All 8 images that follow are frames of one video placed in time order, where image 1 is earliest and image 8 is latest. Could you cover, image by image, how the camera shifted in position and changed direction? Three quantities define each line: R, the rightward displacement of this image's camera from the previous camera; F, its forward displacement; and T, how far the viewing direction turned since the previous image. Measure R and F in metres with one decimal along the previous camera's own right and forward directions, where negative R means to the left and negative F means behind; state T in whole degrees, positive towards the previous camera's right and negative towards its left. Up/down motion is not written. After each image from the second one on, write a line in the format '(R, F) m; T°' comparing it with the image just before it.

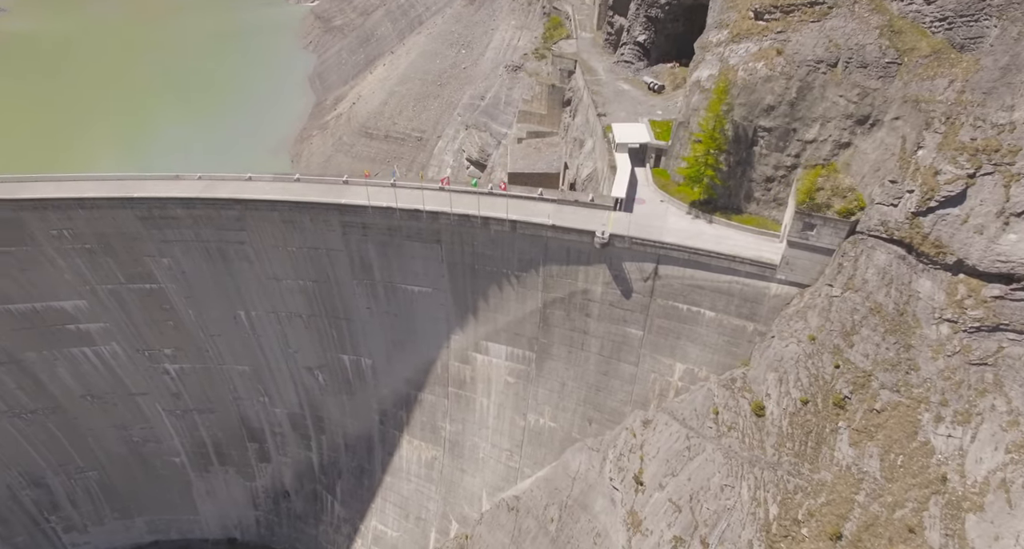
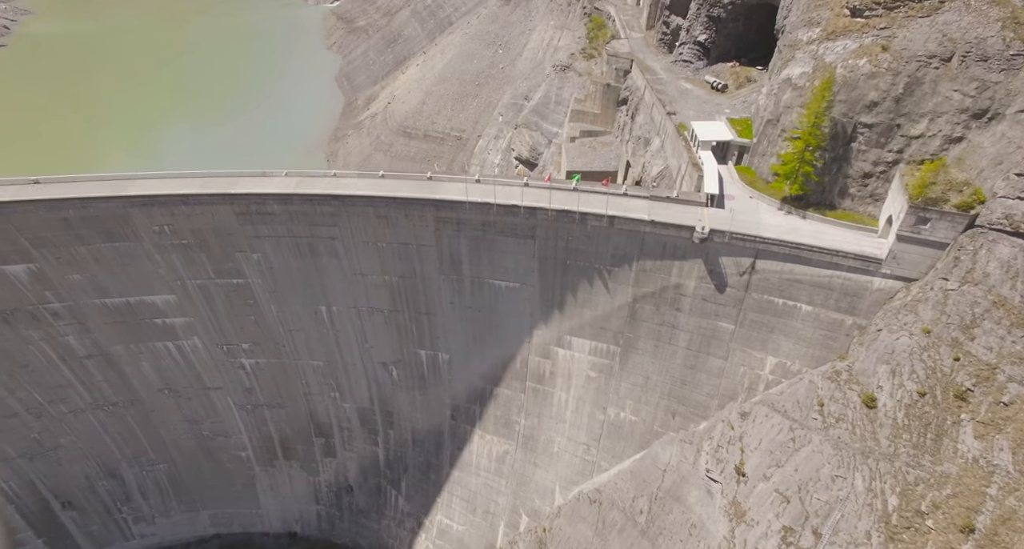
(-2.6, -0.3) m; 0°
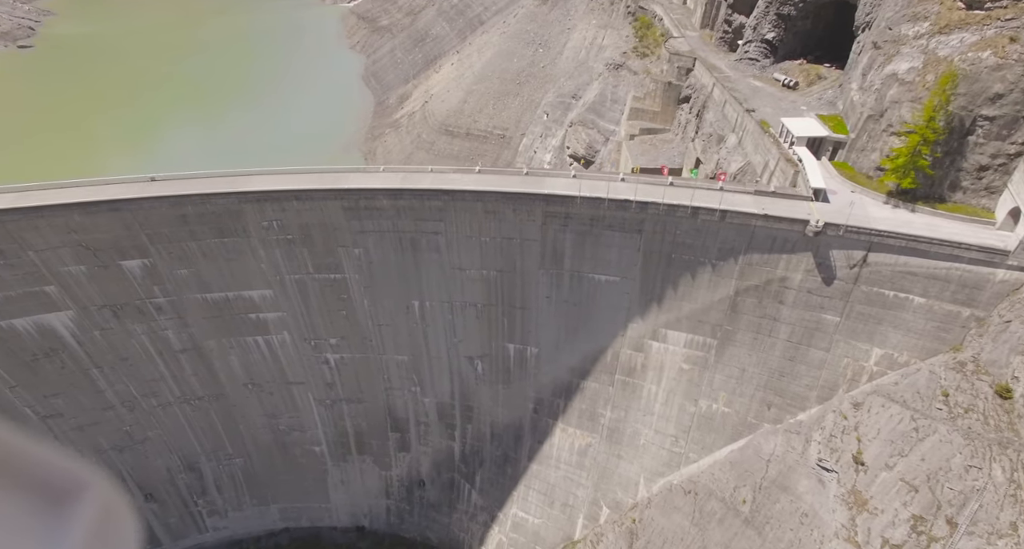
(-3.2, -0.2) m; 0°
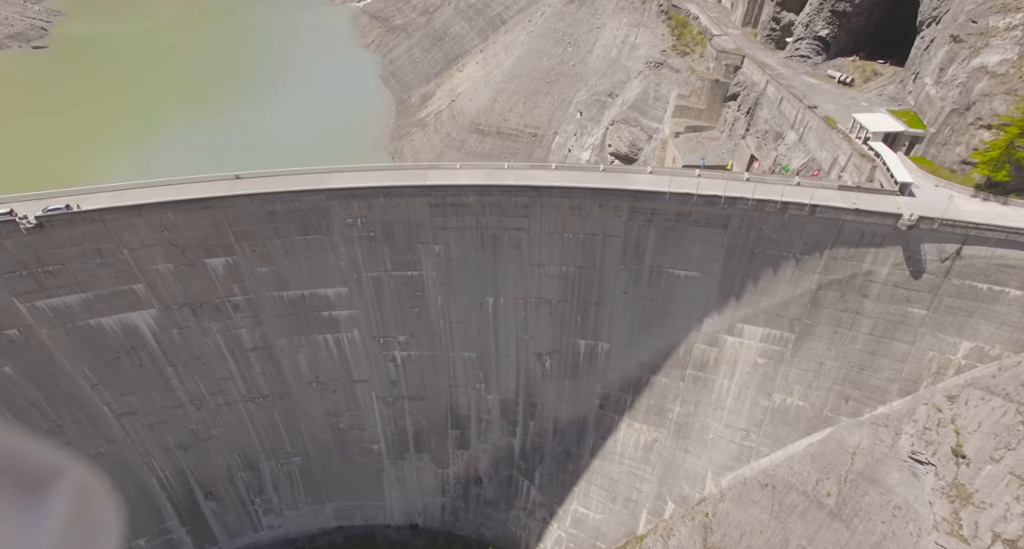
(-2.7, -0.1) m; 0°
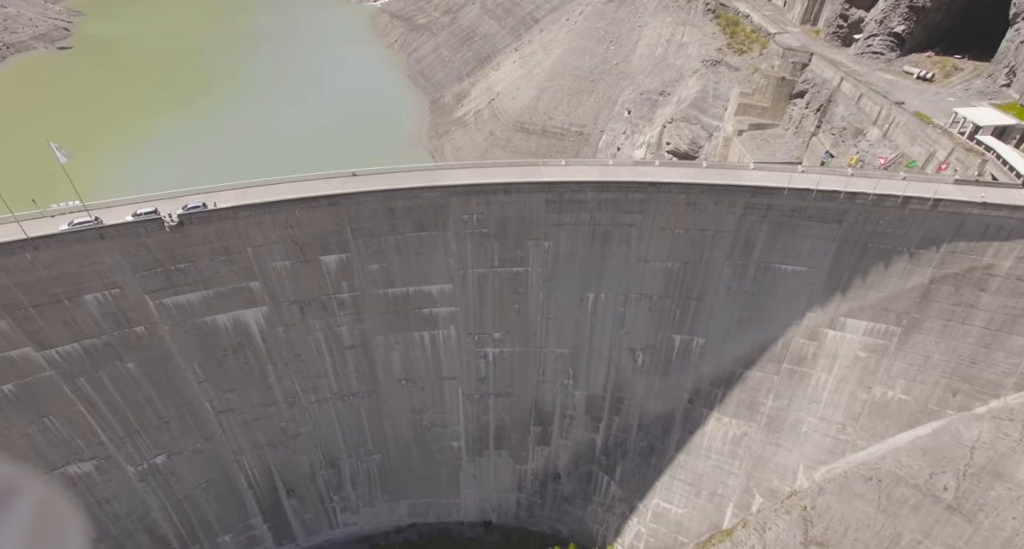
(-3.6, -0.1) m; 0°
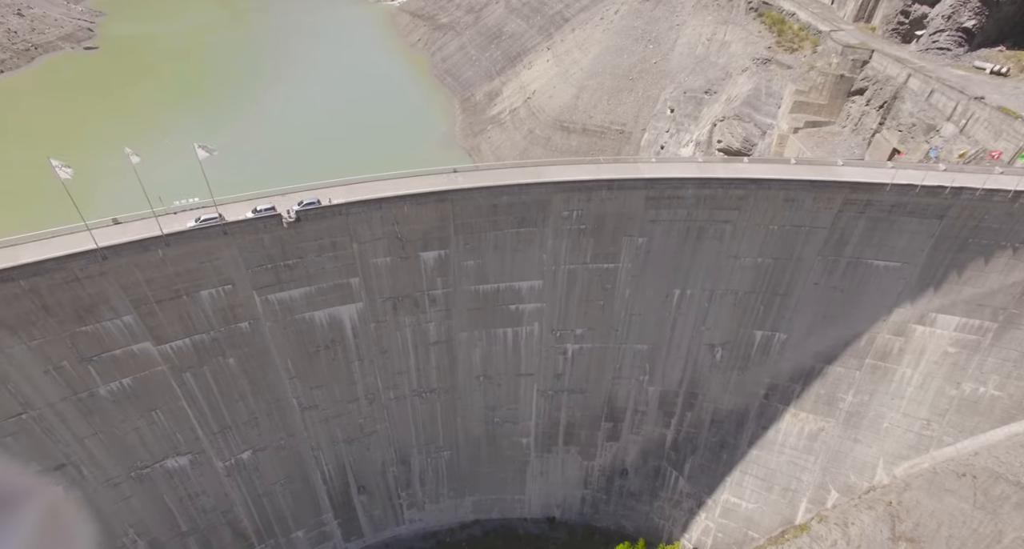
(-3.1, -0.1) m; 0°
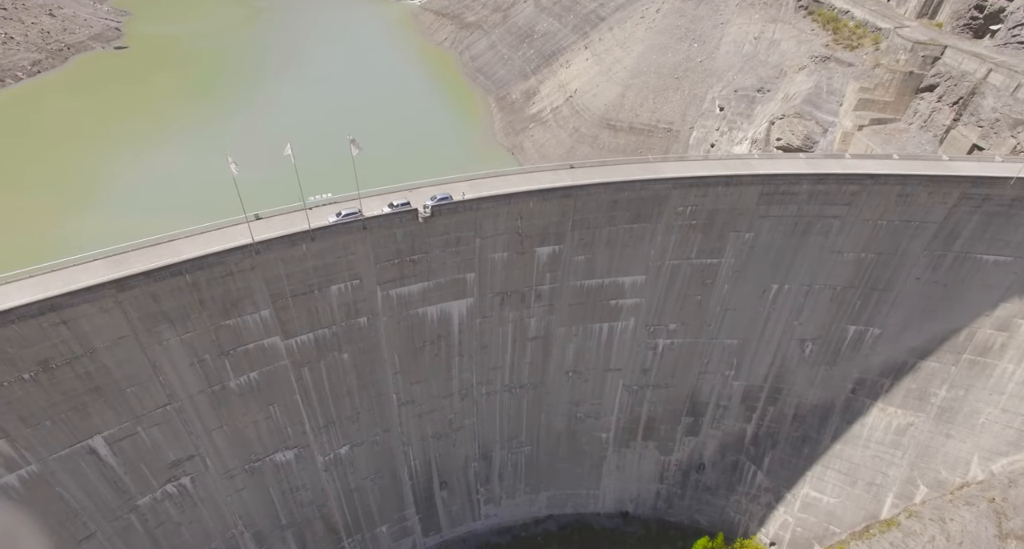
(-3.6, -0.2) m; 0°
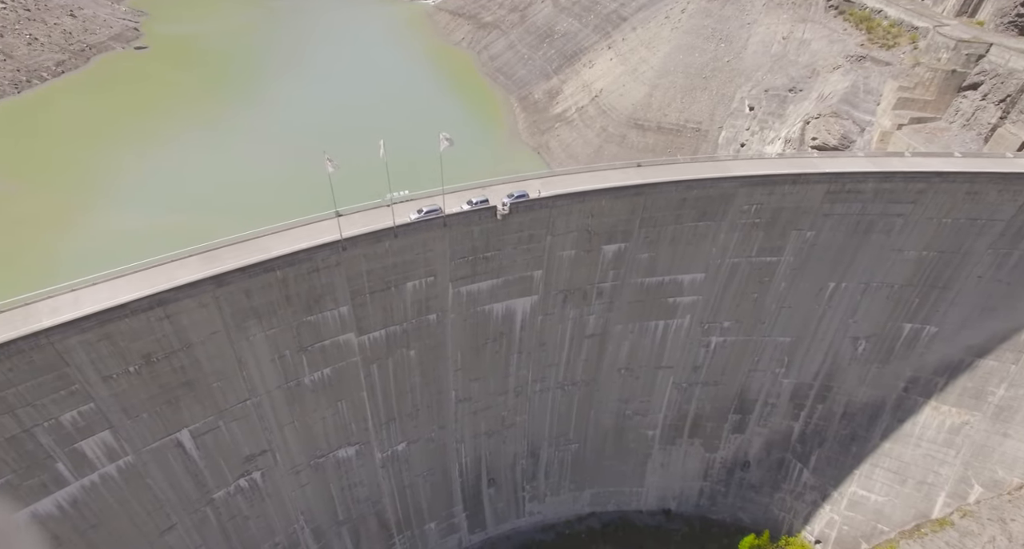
(-2.1, -0.1) m; 0°
